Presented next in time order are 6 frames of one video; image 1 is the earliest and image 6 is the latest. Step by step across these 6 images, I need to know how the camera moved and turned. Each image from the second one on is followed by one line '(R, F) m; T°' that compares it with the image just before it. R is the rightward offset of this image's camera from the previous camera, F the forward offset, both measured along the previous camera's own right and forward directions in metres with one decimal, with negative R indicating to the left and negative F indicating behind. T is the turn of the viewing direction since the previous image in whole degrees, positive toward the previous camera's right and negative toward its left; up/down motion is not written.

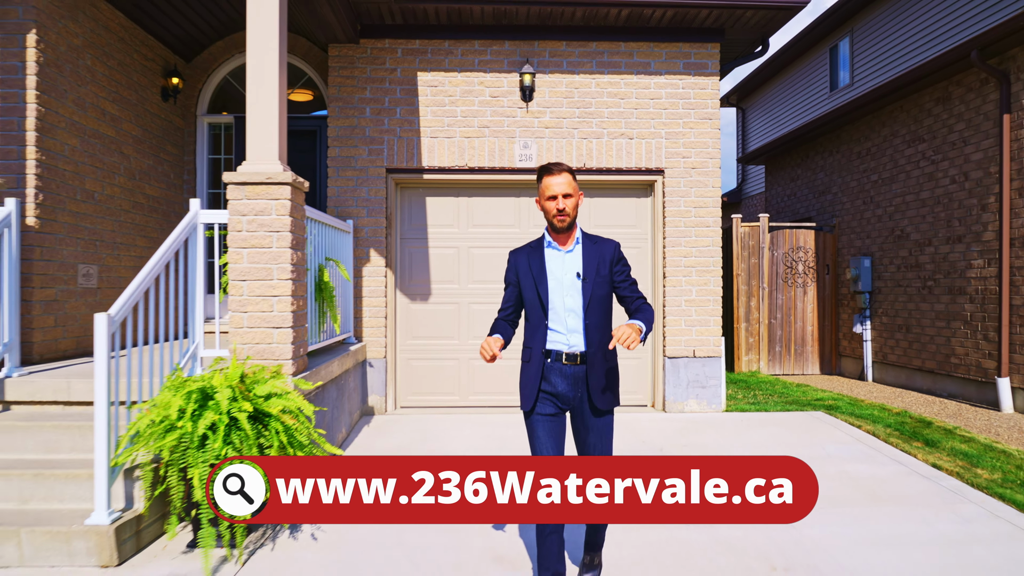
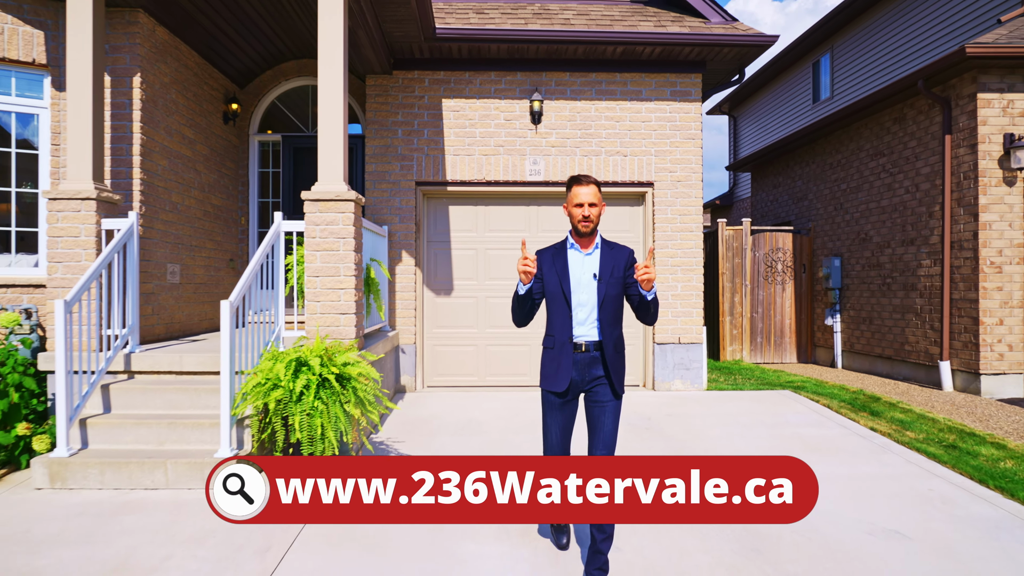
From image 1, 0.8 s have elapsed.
(-0.6, -1.0) m; 0°
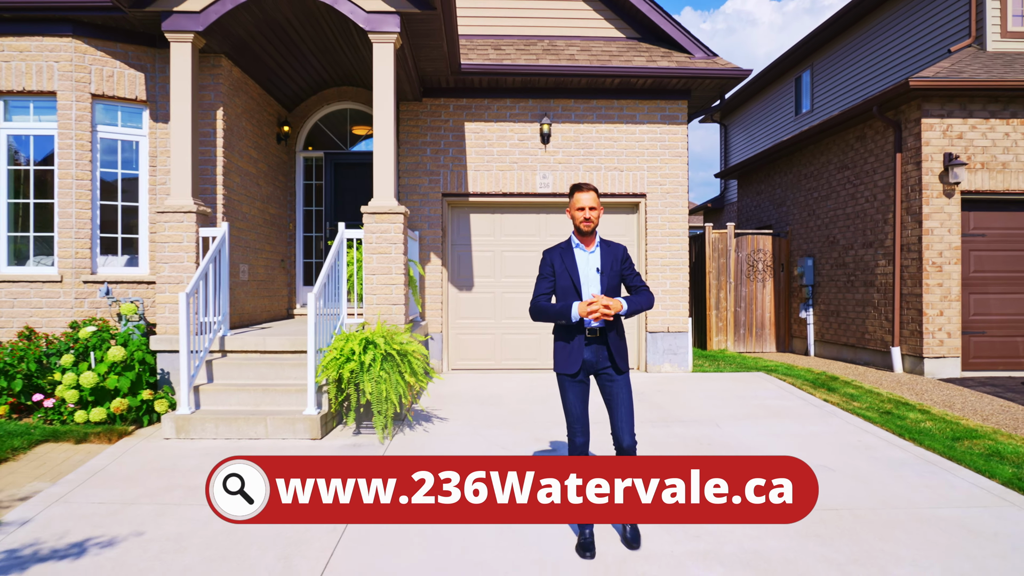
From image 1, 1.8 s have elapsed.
(-0.8, -1.1) m; 0°
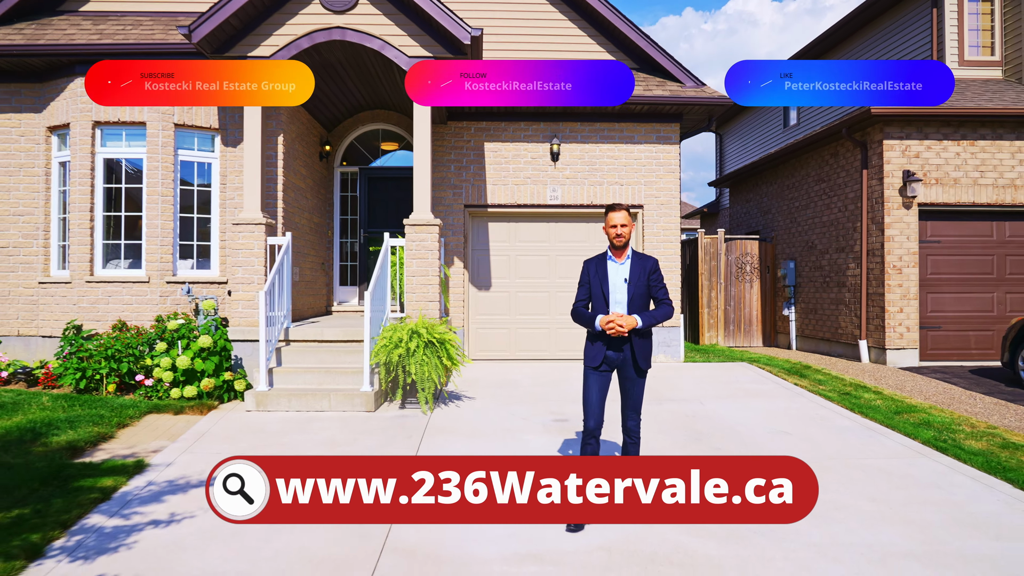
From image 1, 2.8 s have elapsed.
(-0.9, -1.1) m; 0°
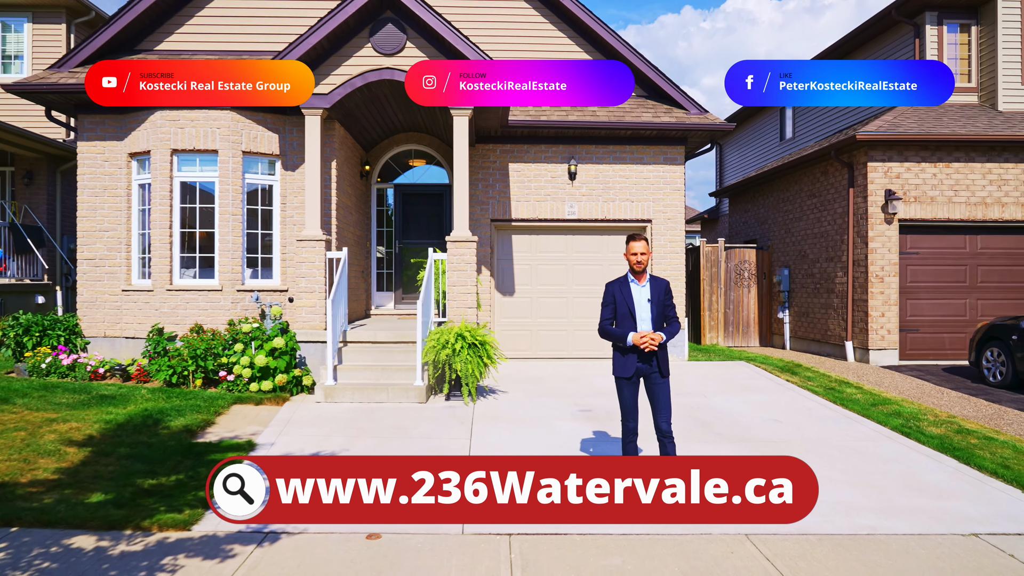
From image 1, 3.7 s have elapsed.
(-1.7, -1.0) m; 0°
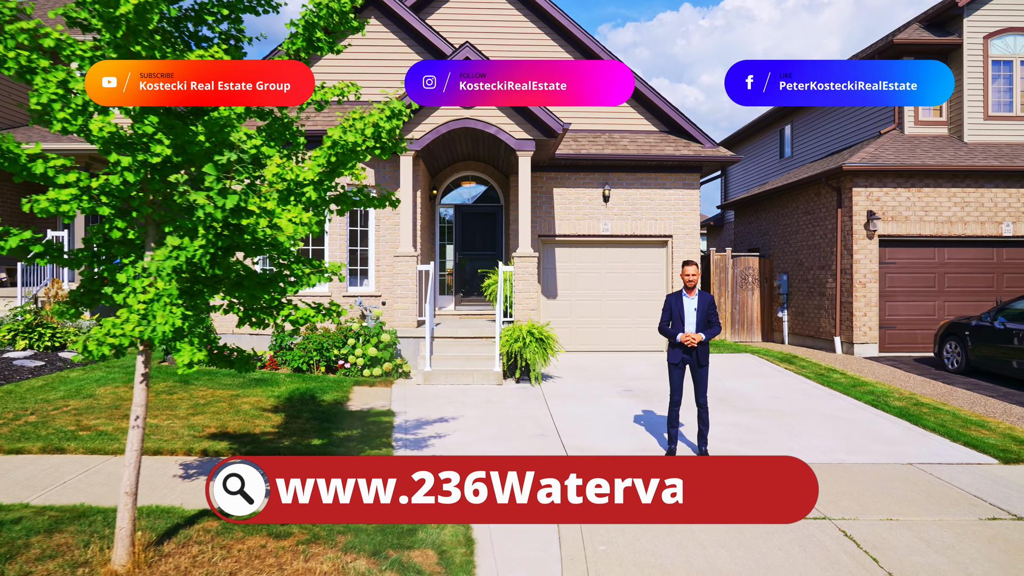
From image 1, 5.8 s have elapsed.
(-4.0, -1.9) m; 0°
